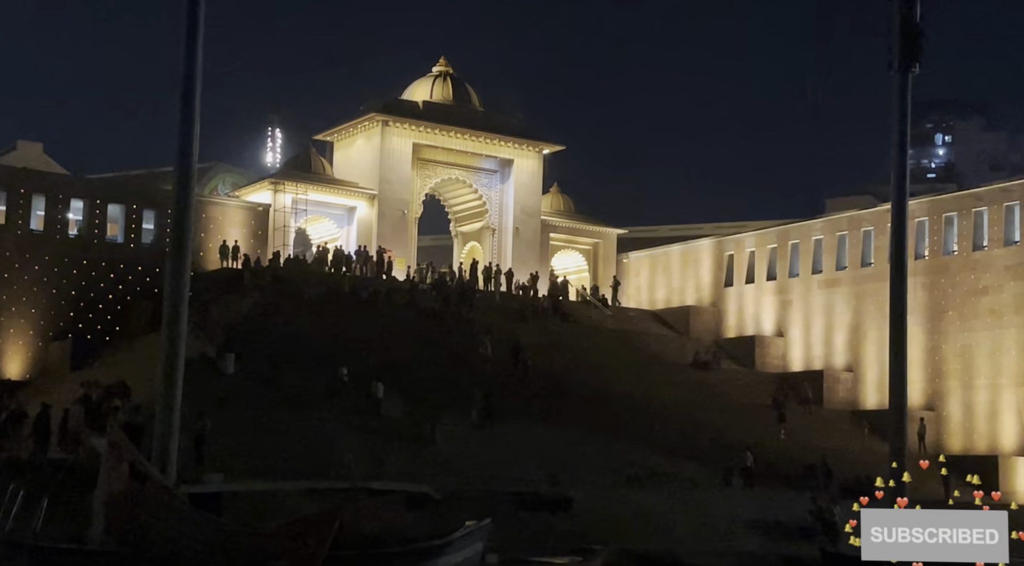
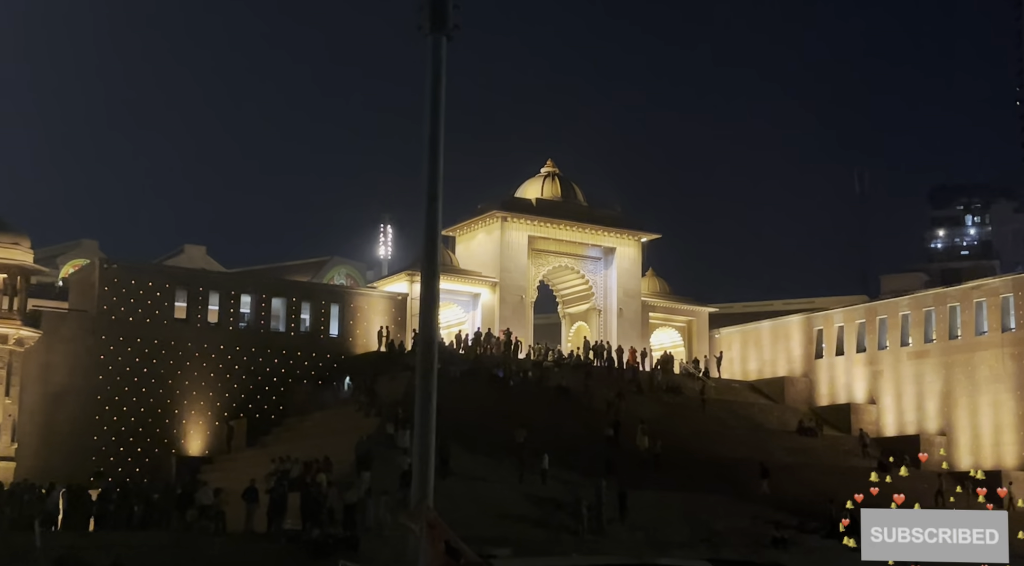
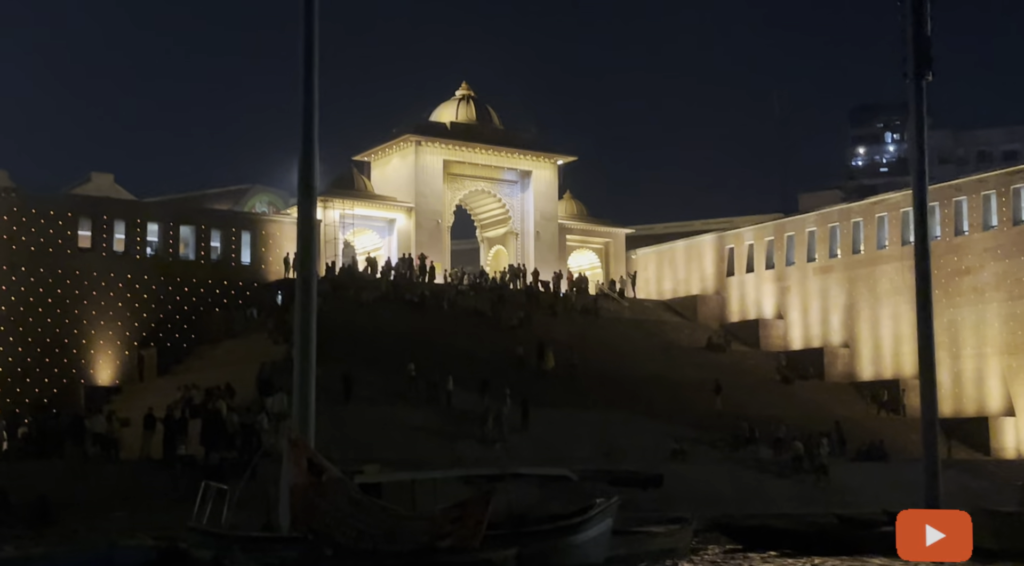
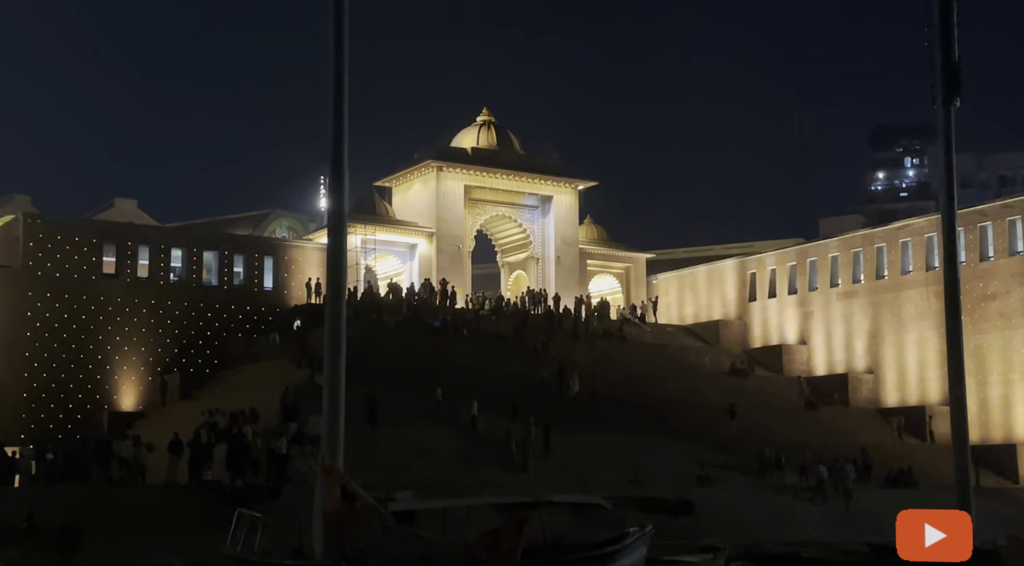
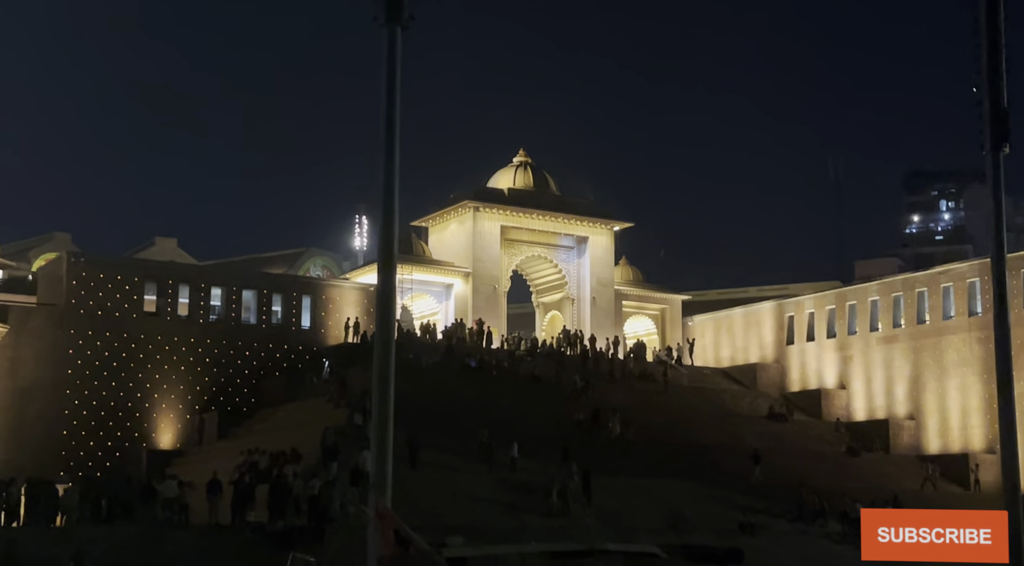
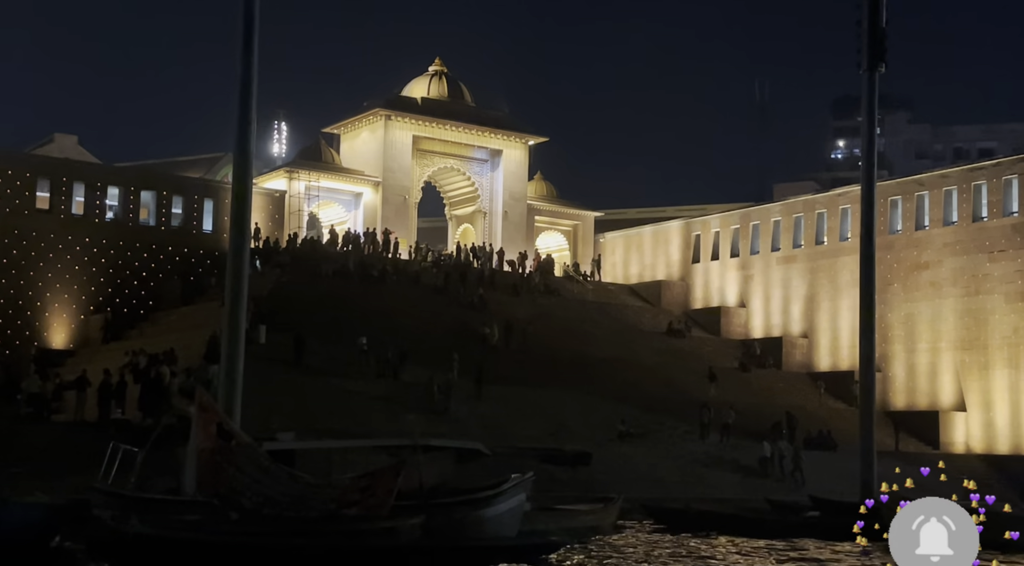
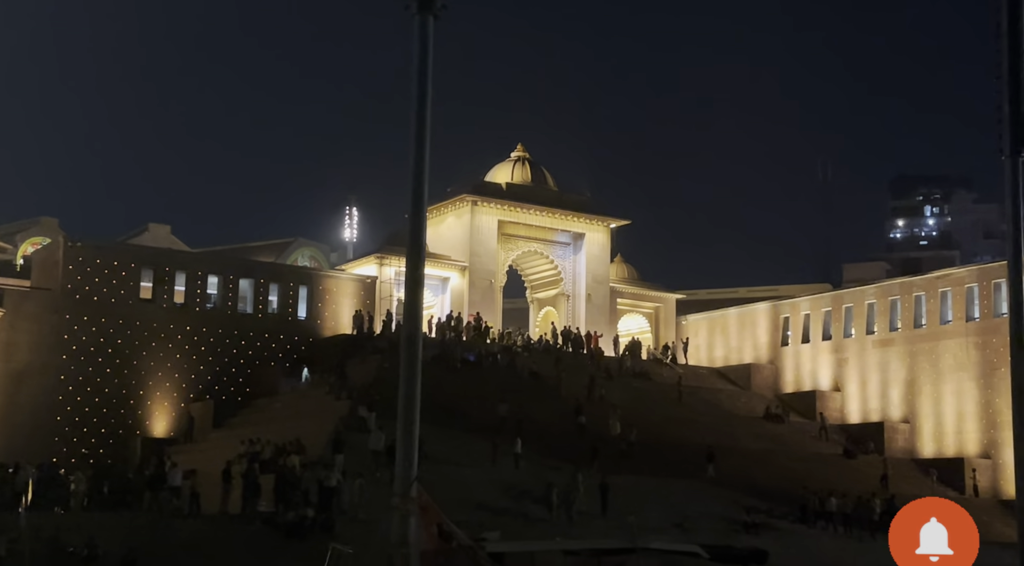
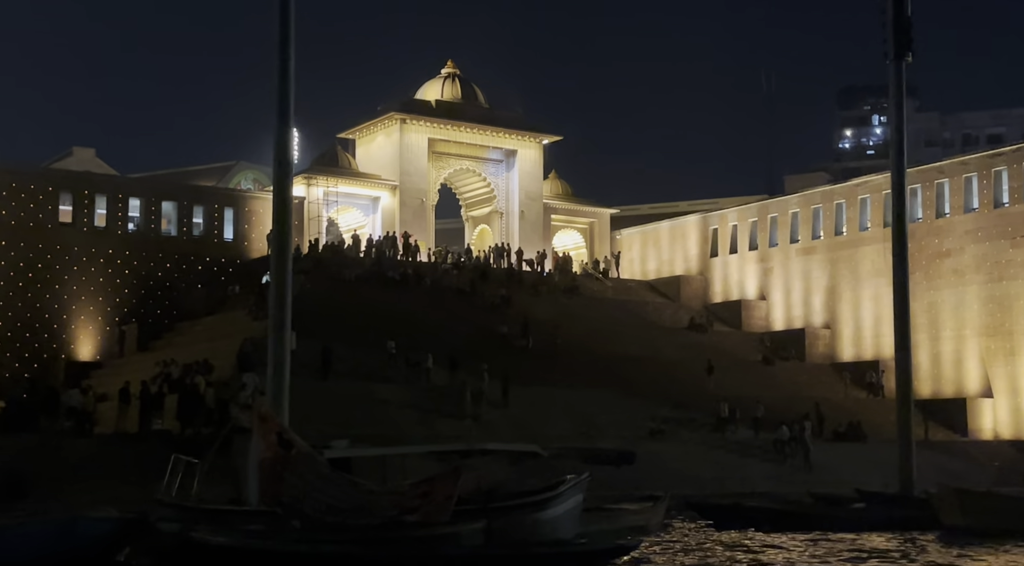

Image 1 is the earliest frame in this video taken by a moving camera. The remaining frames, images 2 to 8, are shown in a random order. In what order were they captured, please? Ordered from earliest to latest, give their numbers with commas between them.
6, 8, 3, 4, 5, 2, 7
